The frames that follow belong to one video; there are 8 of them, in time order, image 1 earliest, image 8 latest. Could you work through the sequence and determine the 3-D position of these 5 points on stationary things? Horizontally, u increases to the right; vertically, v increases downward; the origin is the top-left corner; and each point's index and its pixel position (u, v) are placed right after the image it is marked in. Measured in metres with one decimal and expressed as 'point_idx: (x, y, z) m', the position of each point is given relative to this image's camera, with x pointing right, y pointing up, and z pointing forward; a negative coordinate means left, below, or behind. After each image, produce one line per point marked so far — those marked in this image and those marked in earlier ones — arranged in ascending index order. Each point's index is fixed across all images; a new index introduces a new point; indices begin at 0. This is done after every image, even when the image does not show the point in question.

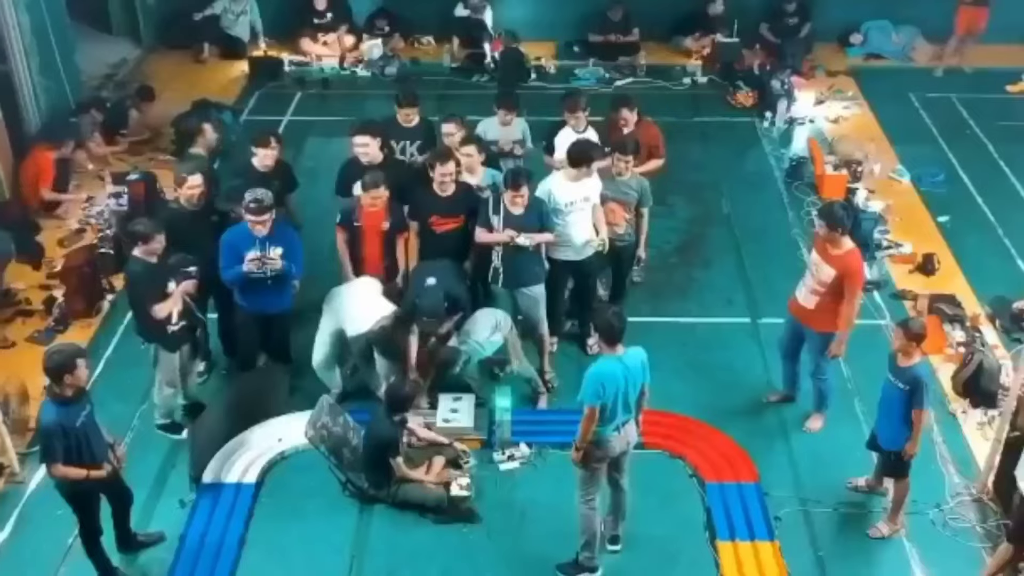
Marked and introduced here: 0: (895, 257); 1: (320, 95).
0: (+2.8, +0.2, +8.9) m
1: (-2.0, +2.1, +13.1) m
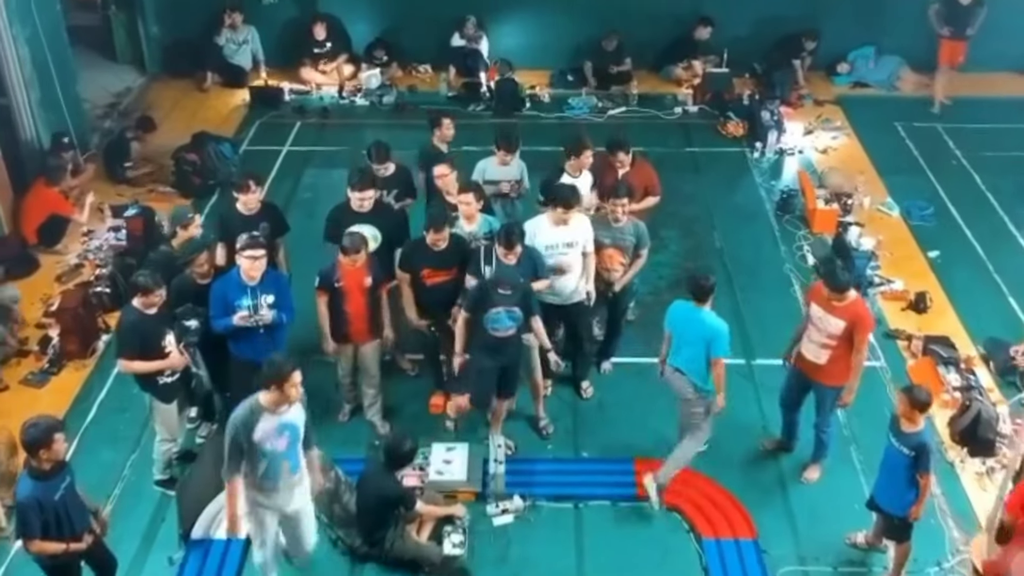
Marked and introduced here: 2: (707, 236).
0: (+2.8, 0.0, +9.0) m
1: (-2.1, +1.8, +13.2) m
2: (+1.6, +0.4, +10.2) m
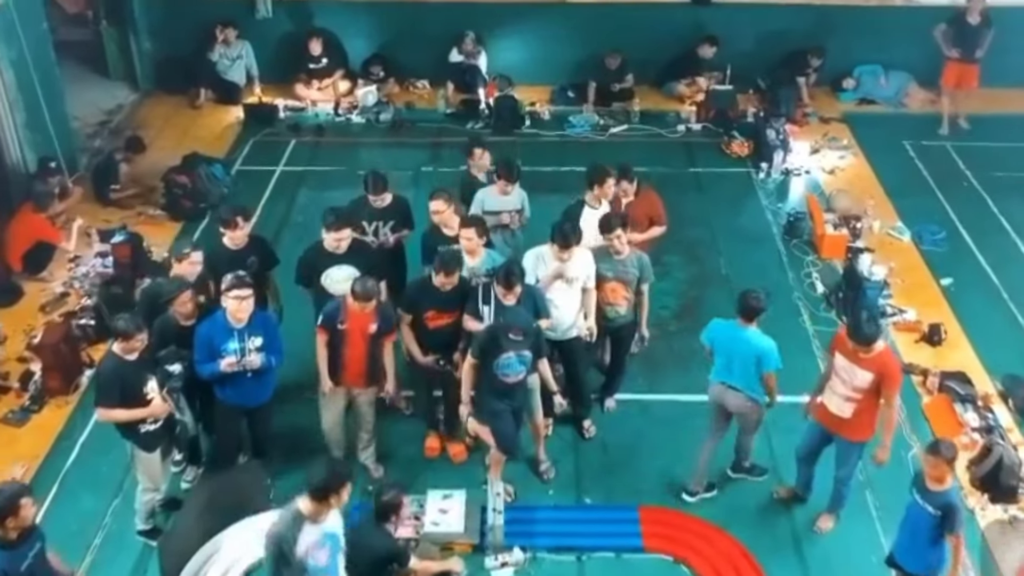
0: (+2.8, -0.3, +8.7) m
1: (-2.1, +1.5, +12.9) m
2: (+1.6, +0.2, +9.9) m
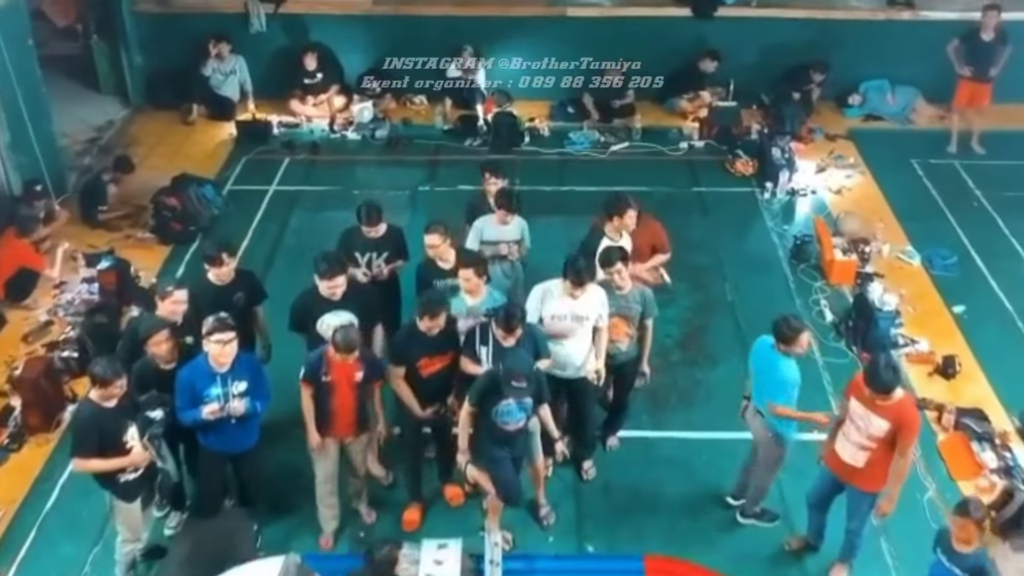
0: (+2.8, -0.5, +8.4) m
1: (-2.1, +1.3, +12.6) m
2: (+1.6, 0.0, +9.6) m
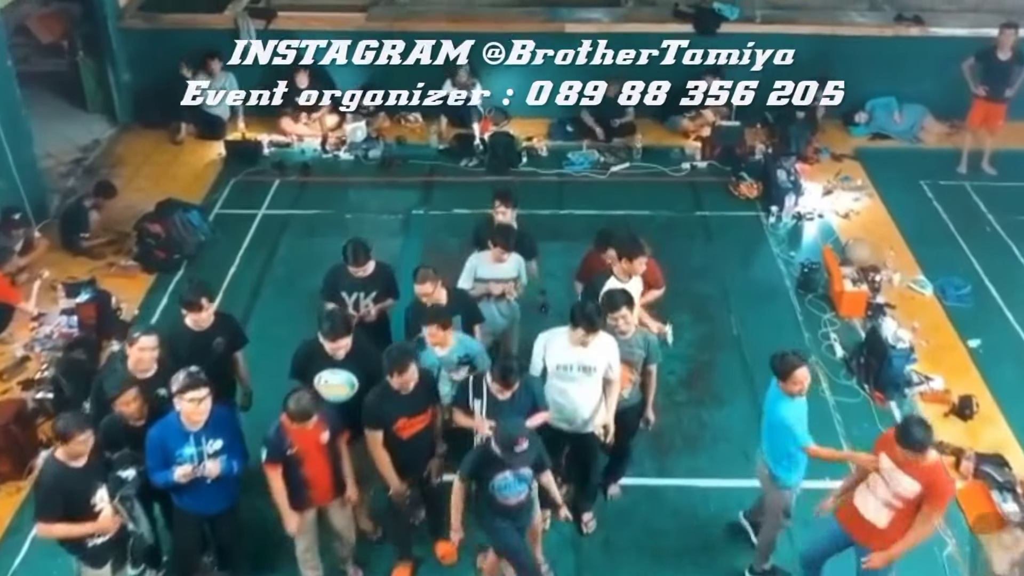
0: (+2.8, -0.7, +8.0) m
1: (-2.2, +1.1, +12.2) m
2: (+1.6, -0.3, +9.2) m
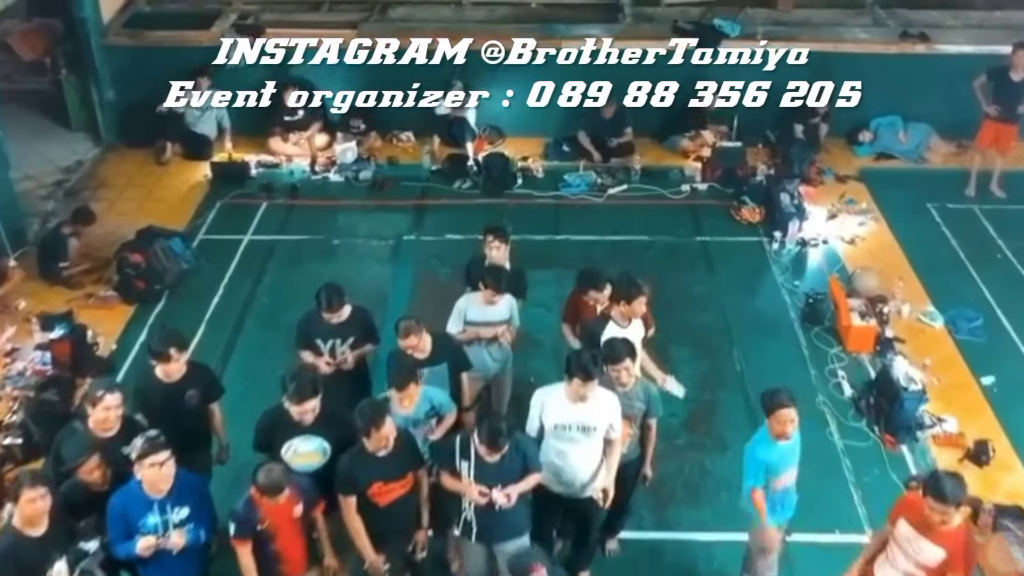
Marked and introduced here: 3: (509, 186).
0: (+2.7, -1.0, +7.7) m
1: (-2.2, +0.8, +11.9) m
2: (+1.6, -0.5, +8.8) m
3: (0.0, +1.0, +12.3) m
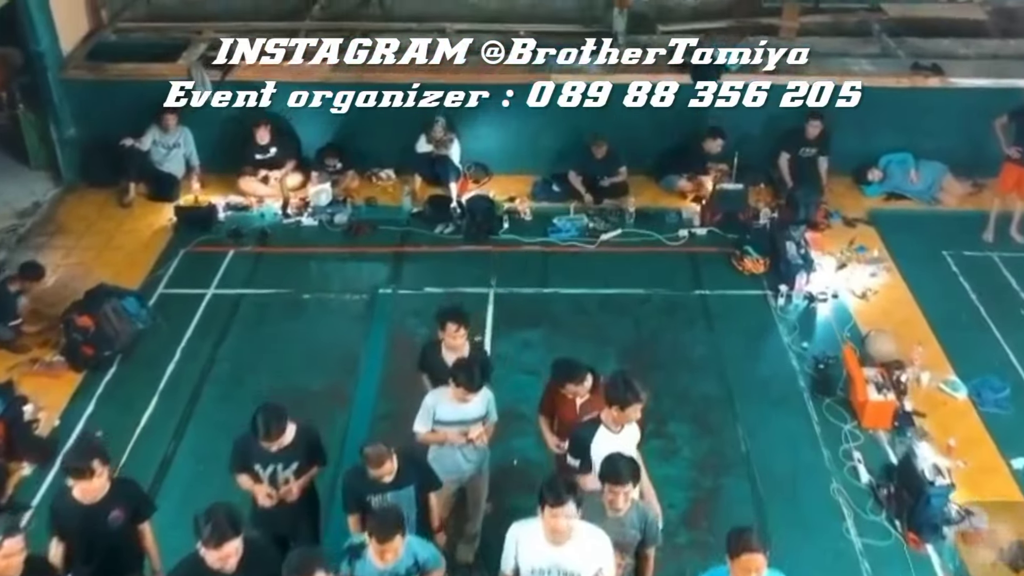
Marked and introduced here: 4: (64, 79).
0: (+2.6, -1.4, +6.8) m
1: (-2.3, +0.3, +11.1) m
2: (+1.4, -1.0, +8.0) m
3: (-0.2, +0.5, +11.5) m
4: (-4.6, +2.1, +12.4) m
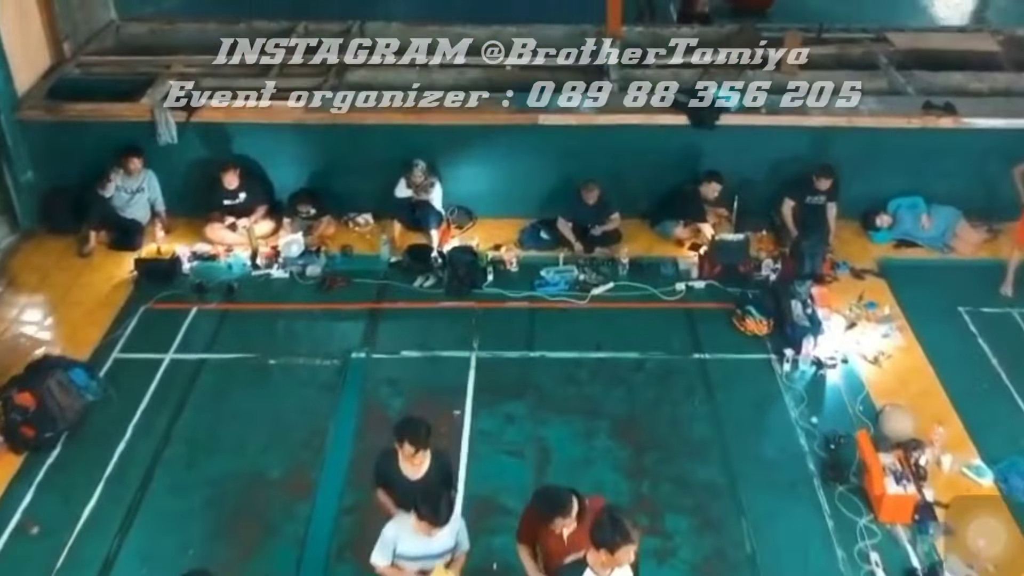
0: (+2.5, -1.9, +6.1) m
1: (-2.5, -0.2, +10.3) m
2: (+1.3, -1.4, +7.3) m
3: (-0.3, 0.0, +10.7) m
4: (-4.7, +1.6, +11.6) m
